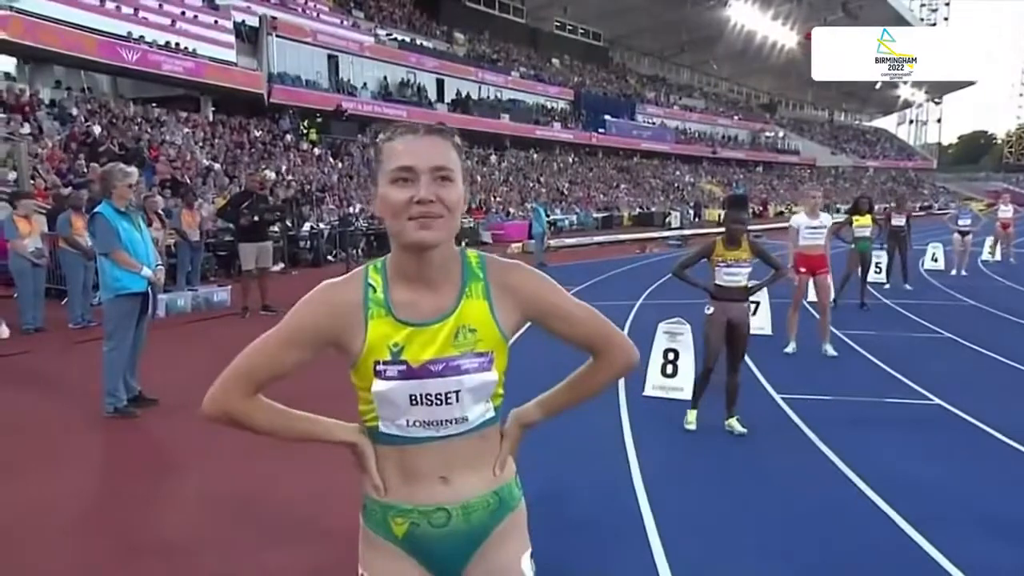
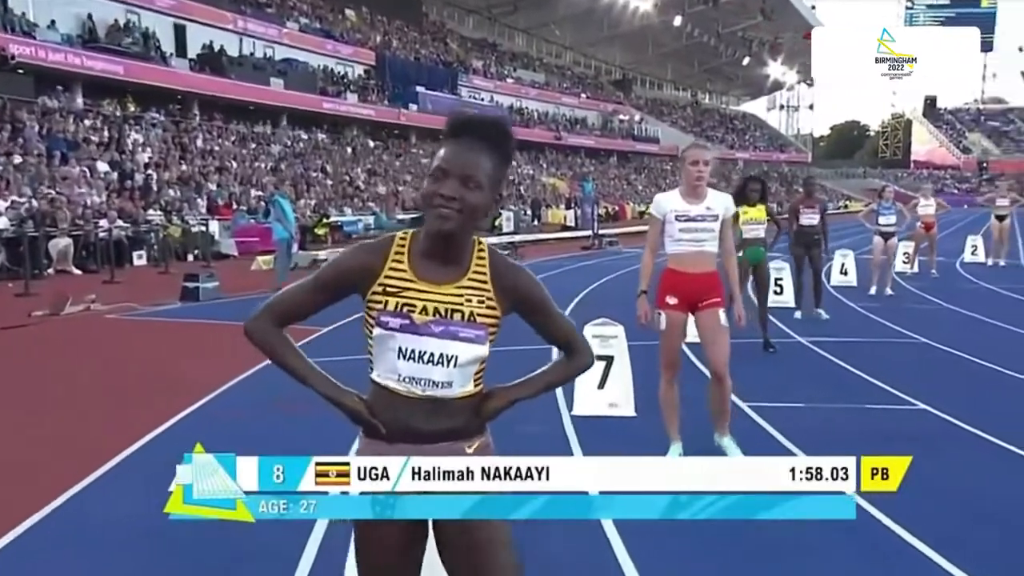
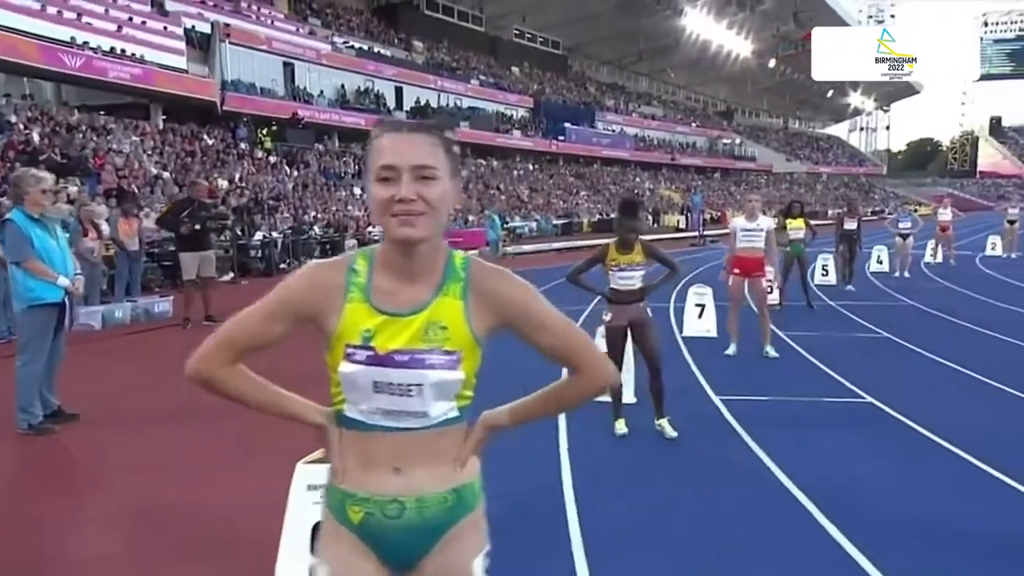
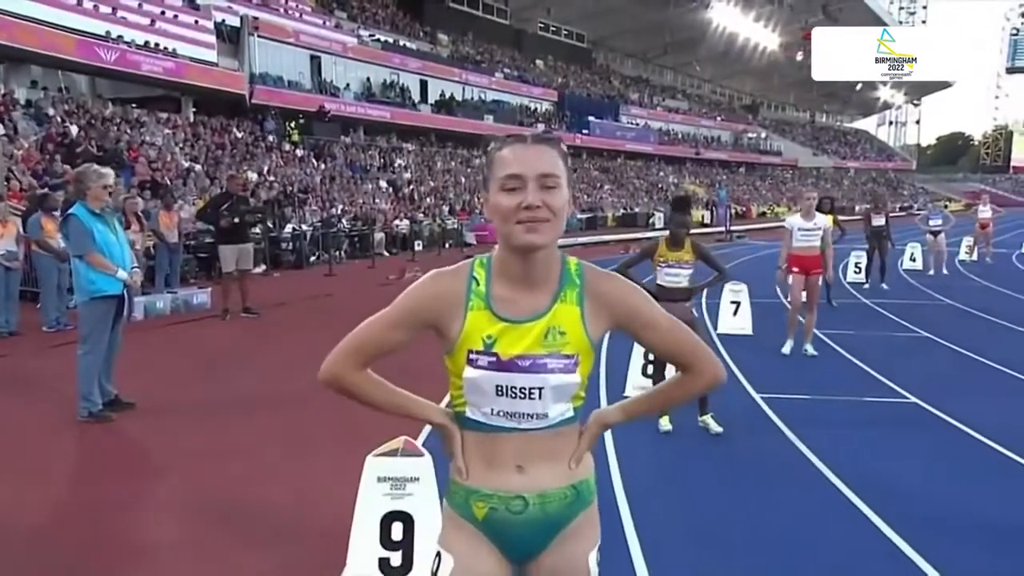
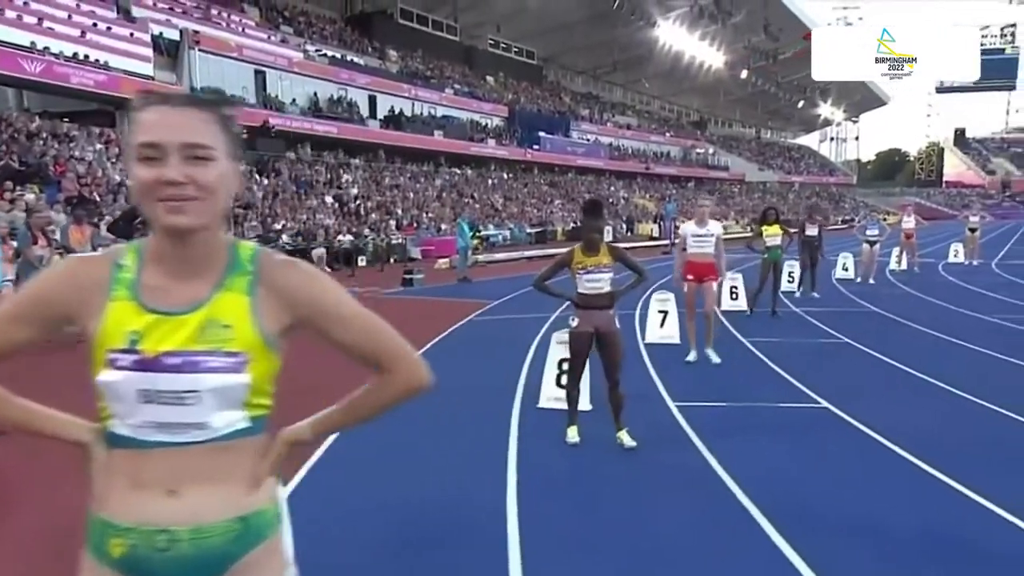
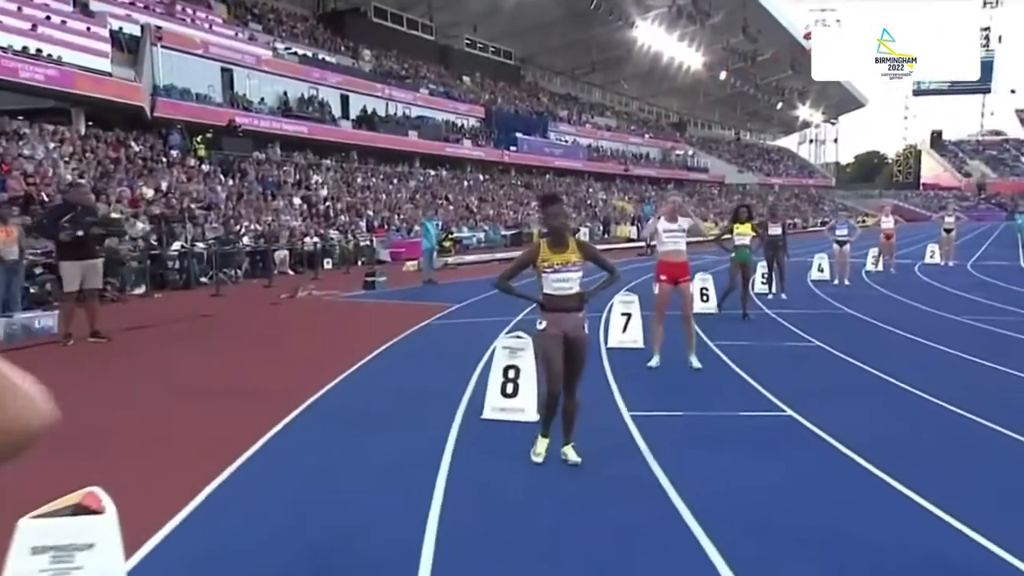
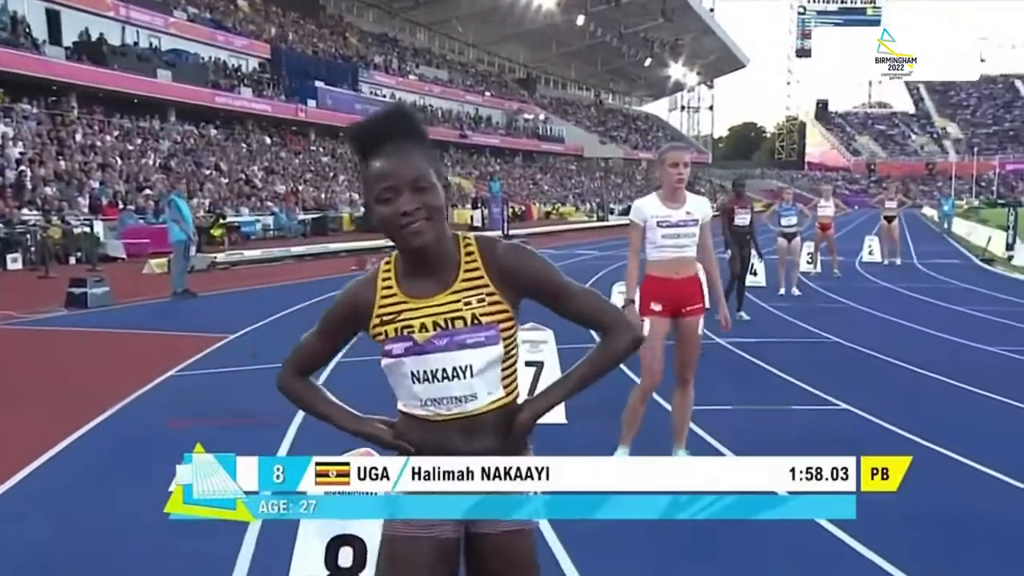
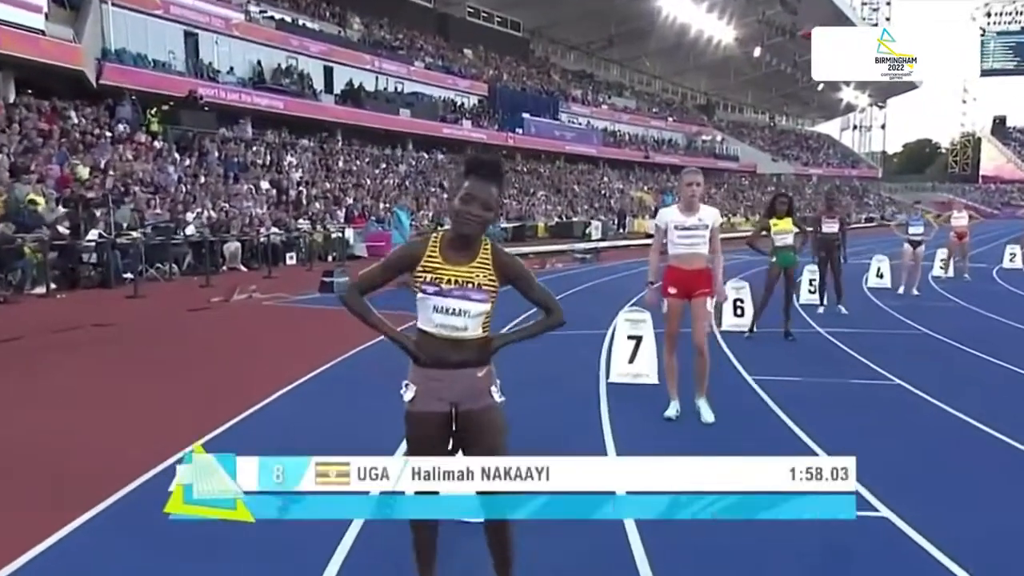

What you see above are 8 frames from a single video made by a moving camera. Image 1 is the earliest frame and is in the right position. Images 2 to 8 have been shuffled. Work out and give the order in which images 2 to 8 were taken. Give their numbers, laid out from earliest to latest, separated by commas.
4, 3, 5, 6, 8, 2, 7
